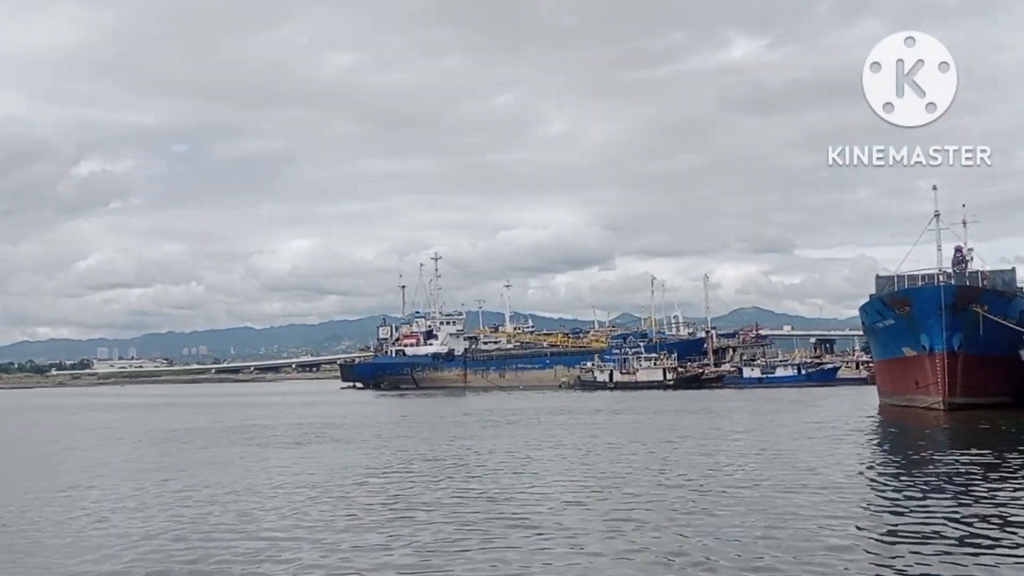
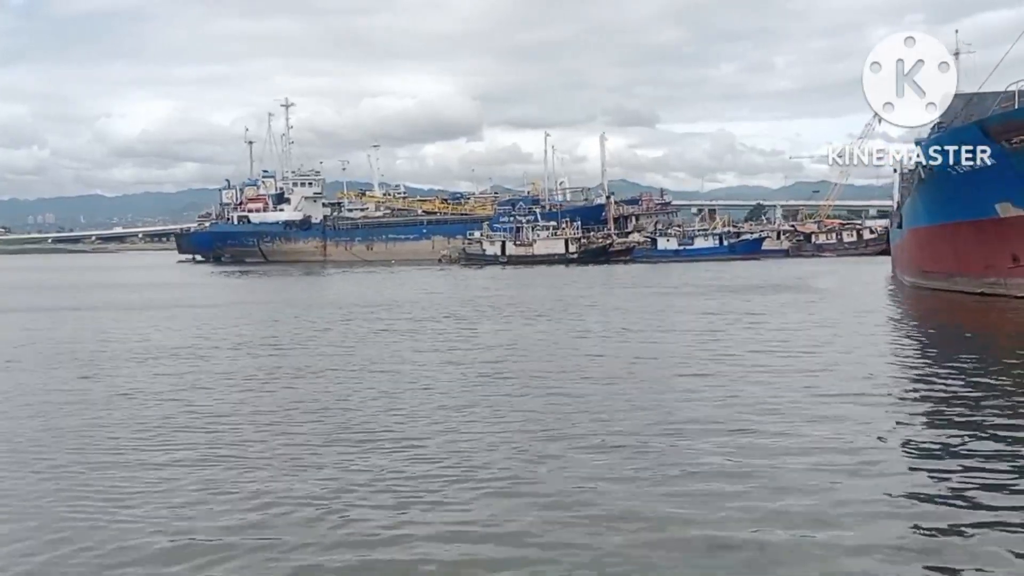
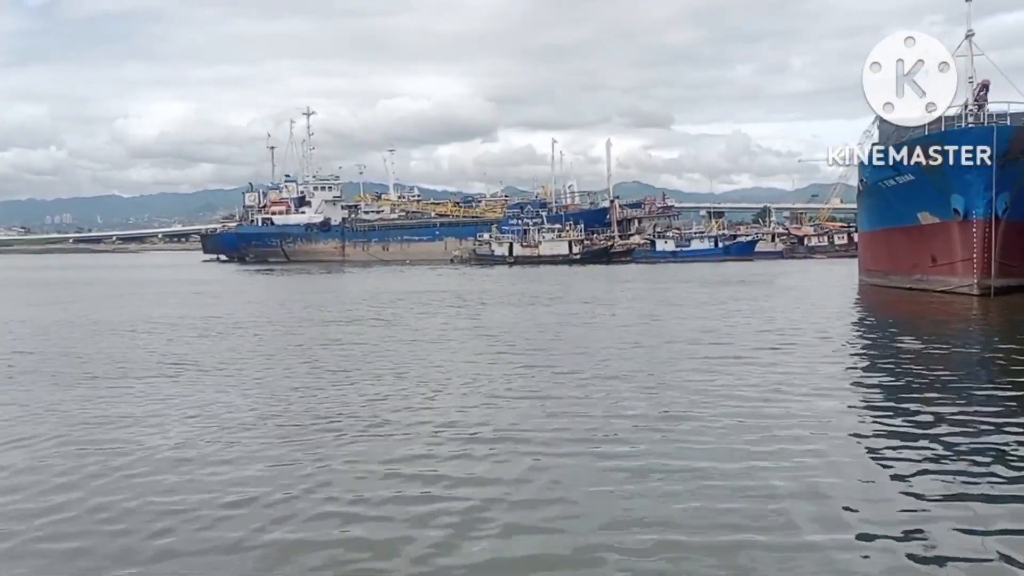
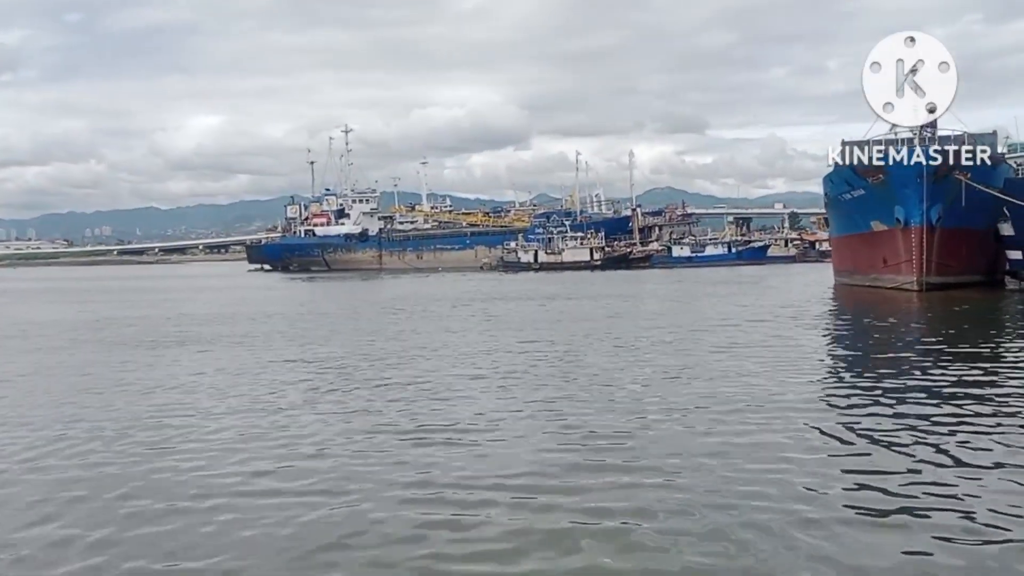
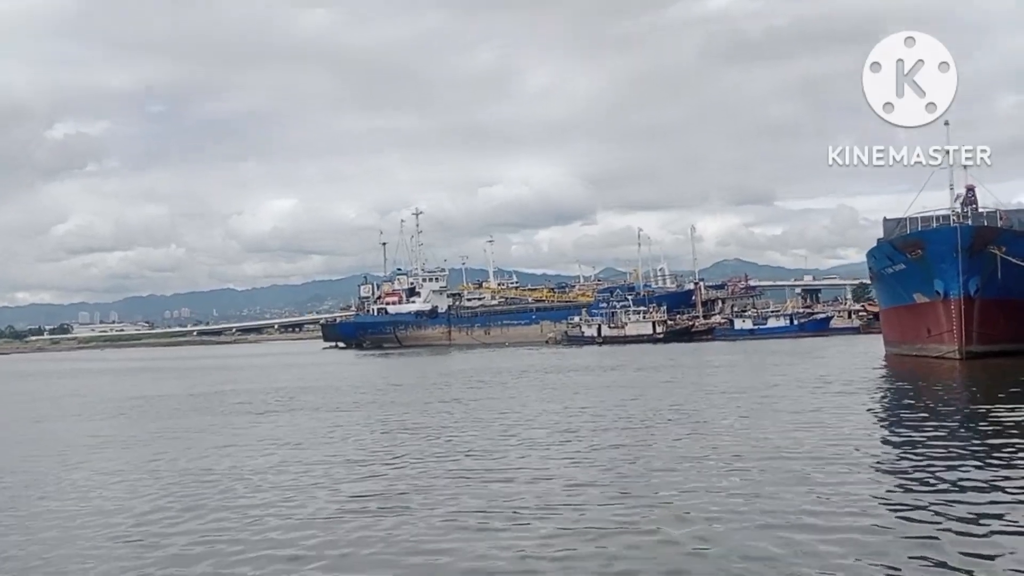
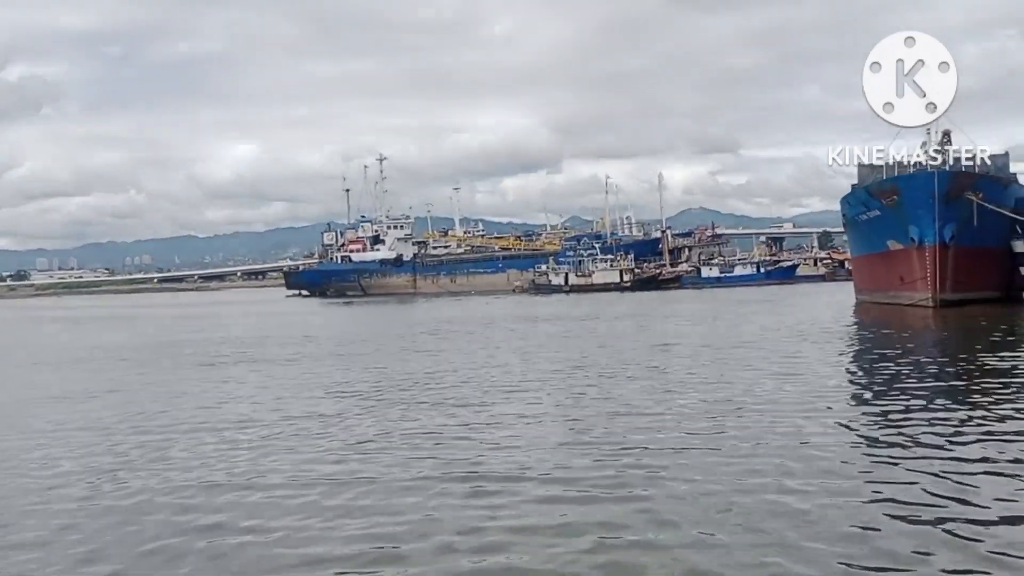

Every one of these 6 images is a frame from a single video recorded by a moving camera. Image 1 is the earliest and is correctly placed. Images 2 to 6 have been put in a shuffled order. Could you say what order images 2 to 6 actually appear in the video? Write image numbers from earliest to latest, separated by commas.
5, 6, 4, 3, 2
